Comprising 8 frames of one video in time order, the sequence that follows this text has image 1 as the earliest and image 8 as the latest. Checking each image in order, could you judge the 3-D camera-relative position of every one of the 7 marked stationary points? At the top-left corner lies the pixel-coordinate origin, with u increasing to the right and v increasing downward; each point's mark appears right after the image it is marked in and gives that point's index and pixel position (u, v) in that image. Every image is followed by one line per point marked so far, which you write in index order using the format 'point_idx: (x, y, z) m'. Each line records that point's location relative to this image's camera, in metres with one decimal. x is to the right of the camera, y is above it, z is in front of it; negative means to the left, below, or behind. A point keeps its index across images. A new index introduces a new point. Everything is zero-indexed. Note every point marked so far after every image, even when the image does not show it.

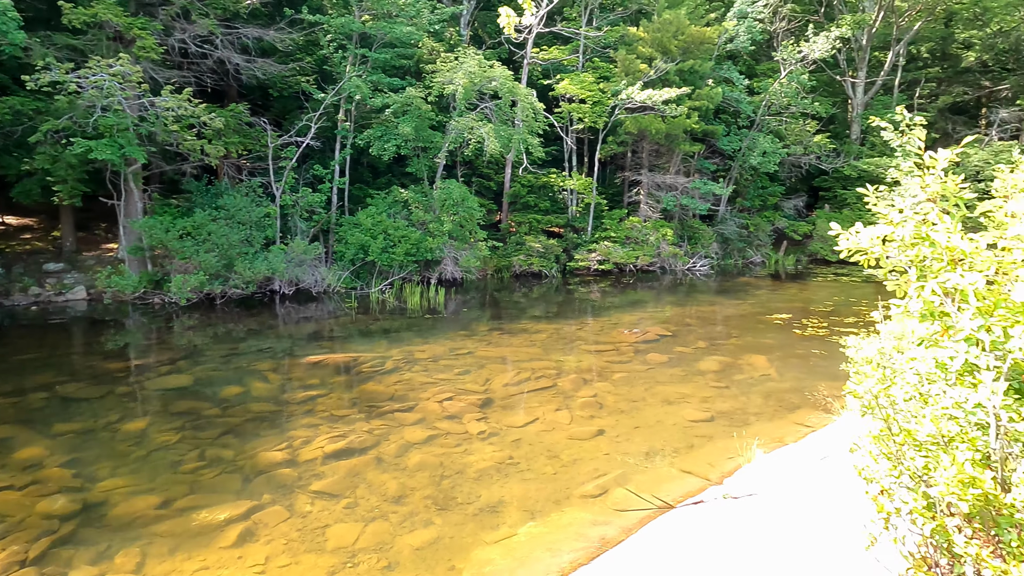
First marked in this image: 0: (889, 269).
0: (+1.7, +0.1, +3.0) m
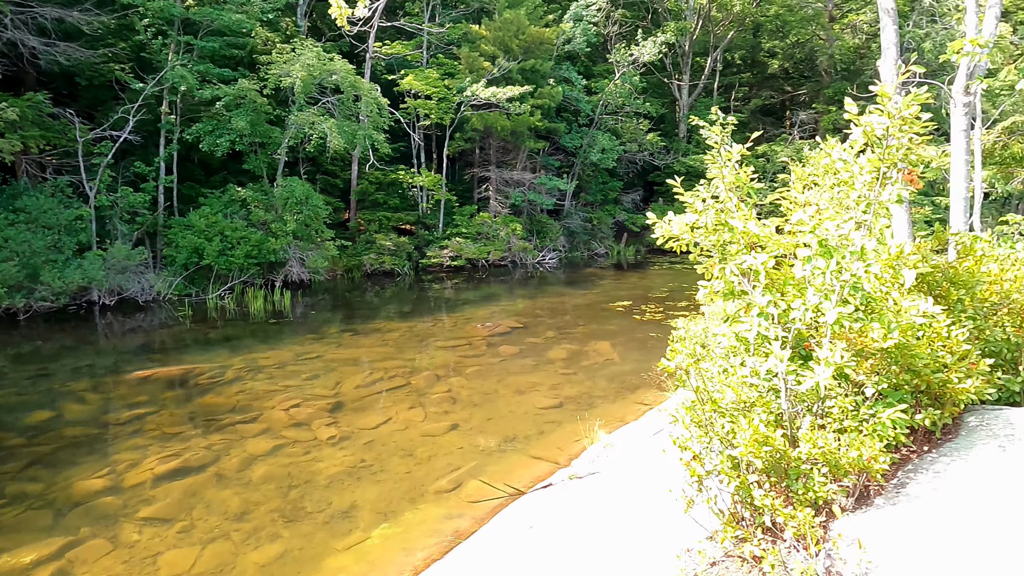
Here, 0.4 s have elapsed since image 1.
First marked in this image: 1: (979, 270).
0: (+0.9, +0.2, +3.3) m
1: (+2.2, +0.1, +3.1) m
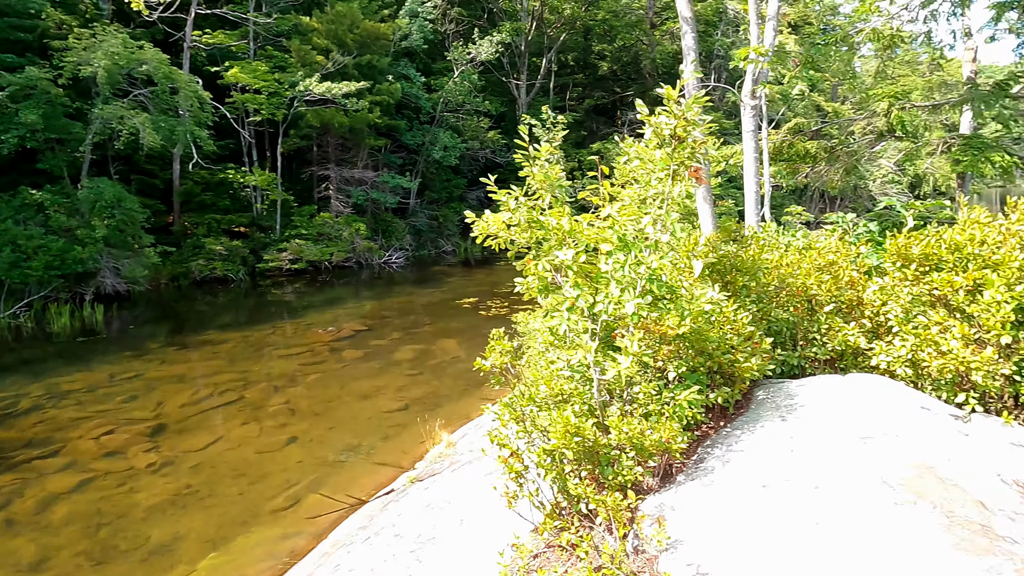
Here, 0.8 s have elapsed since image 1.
0: (0.0, +0.2, +3.3) m
1: (+1.3, +0.2, +3.5) m
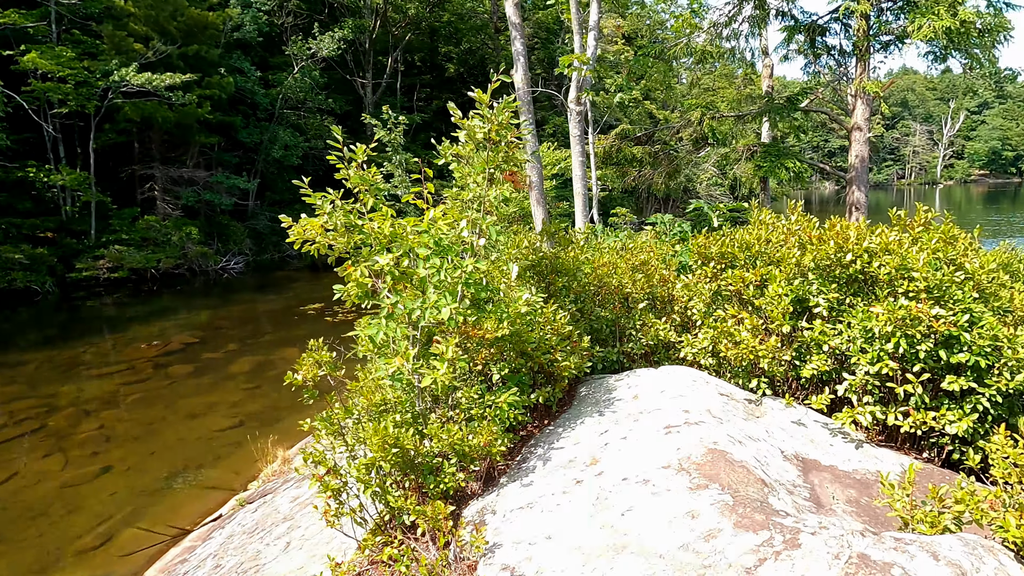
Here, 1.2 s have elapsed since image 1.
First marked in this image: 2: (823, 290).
0: (-0.9, +0.1, +3.2) m
1: (+0.4, +0.2, +3.6) m
2: (+1.4, 0.0, +2.9) m
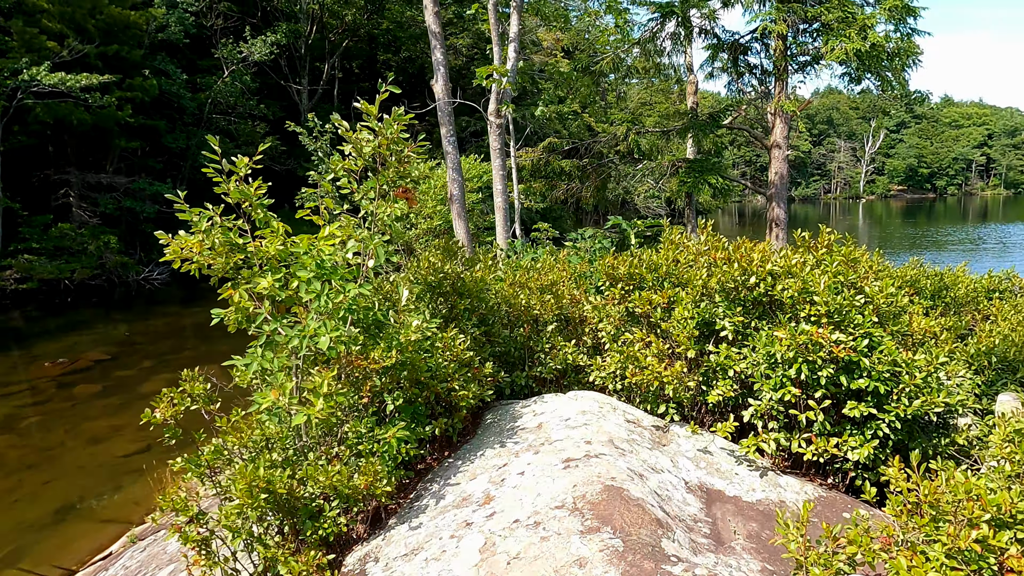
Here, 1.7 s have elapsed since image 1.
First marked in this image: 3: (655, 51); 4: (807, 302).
0: (-1.3, 0.0, +2.9) m
1: (-0.1, +0.1, +3.4) m
2: (+0.9, -0.1, +2.8) m
3: (+1.6, +2.7, +7.5) m
4: (+1.2, -0.1, +2.7) m
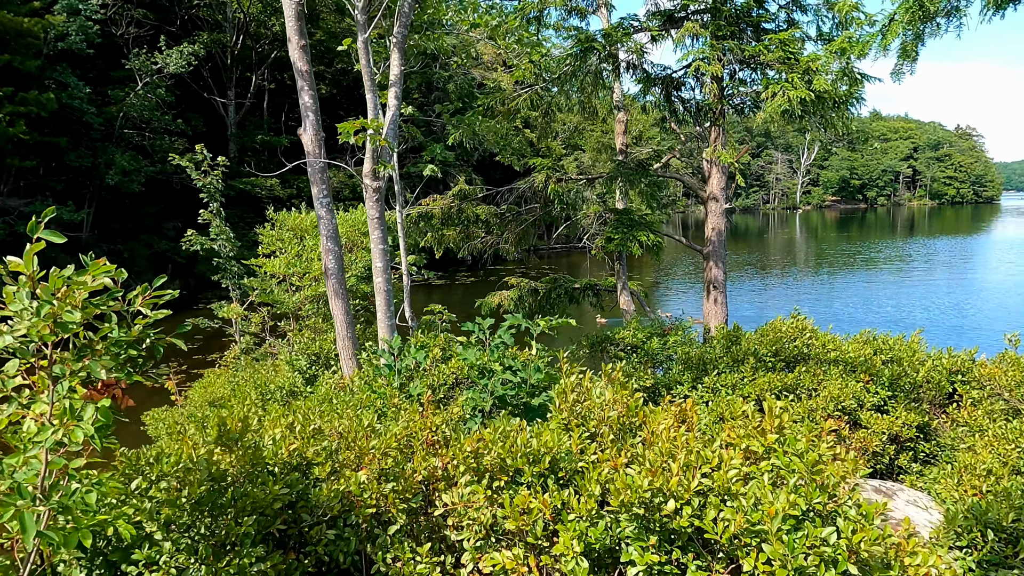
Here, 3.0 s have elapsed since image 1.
0: (-1.9, -0.6, +1.8) m
1: (-0.7, -0.6, +2.4) m
2: (+0.4, -0.7, +1.9) m
3: (+0.7, +2.0, +6.7) m
4: (+0.6, -0.7, +1.7) m
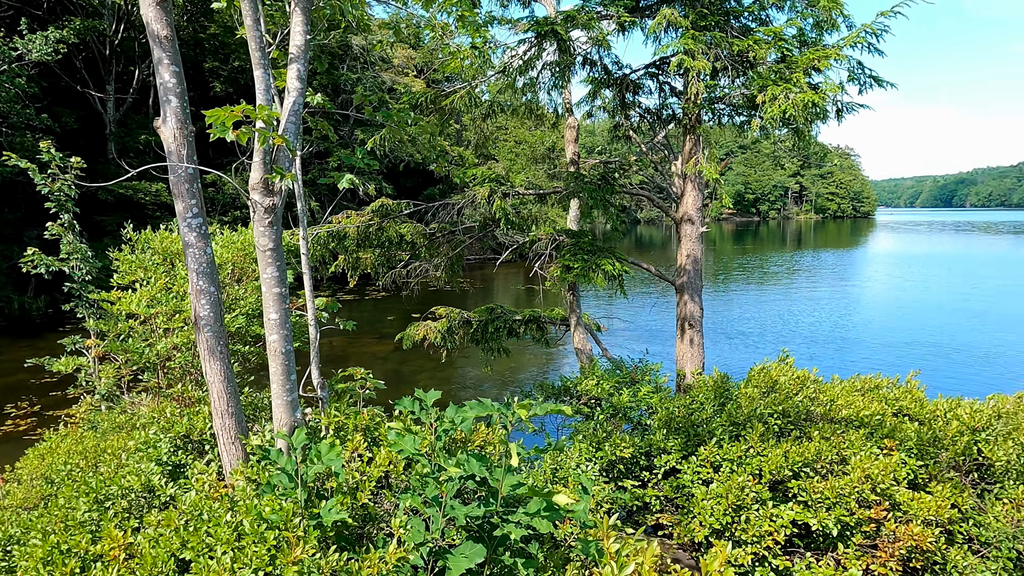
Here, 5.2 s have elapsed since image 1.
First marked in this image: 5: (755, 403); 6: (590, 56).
0: (-1.7, -0.8, +0.4) m
1: (-0.7, -0.8, +1.1) m
2: (+0.5, -1.0, +0.8) m
3: (+0.1, +1.7, +5.6) m
4: (+0.8, -0.9, +0.6) m
5: (+1.6, -0.8, +4.4) m
6: (+0.6, +1.9, +5.4) m
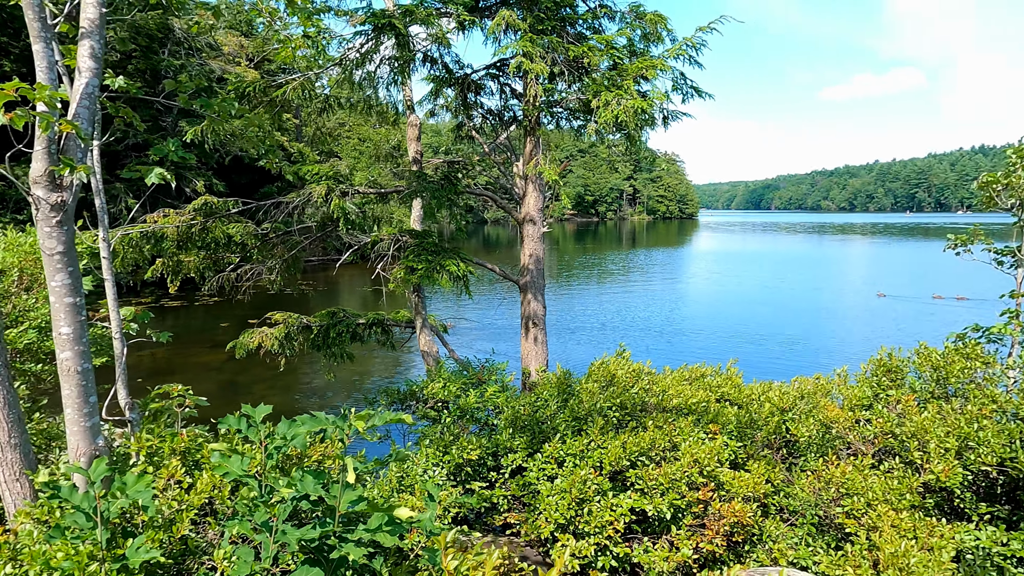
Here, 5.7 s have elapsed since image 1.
0: (-1.8, -0.9, -0.1) m
1: (-0.9, -0.9, +0.9) m
2: (+0.3, -1.0, +0.8) m
3: (-1.2, +1.7, +5.4) m
4: (+0.6, -0.9, +0.7) m
5: (+0.6, -0.8, +4.6) m
6: (-0.7, +1.9, +5.3) m
